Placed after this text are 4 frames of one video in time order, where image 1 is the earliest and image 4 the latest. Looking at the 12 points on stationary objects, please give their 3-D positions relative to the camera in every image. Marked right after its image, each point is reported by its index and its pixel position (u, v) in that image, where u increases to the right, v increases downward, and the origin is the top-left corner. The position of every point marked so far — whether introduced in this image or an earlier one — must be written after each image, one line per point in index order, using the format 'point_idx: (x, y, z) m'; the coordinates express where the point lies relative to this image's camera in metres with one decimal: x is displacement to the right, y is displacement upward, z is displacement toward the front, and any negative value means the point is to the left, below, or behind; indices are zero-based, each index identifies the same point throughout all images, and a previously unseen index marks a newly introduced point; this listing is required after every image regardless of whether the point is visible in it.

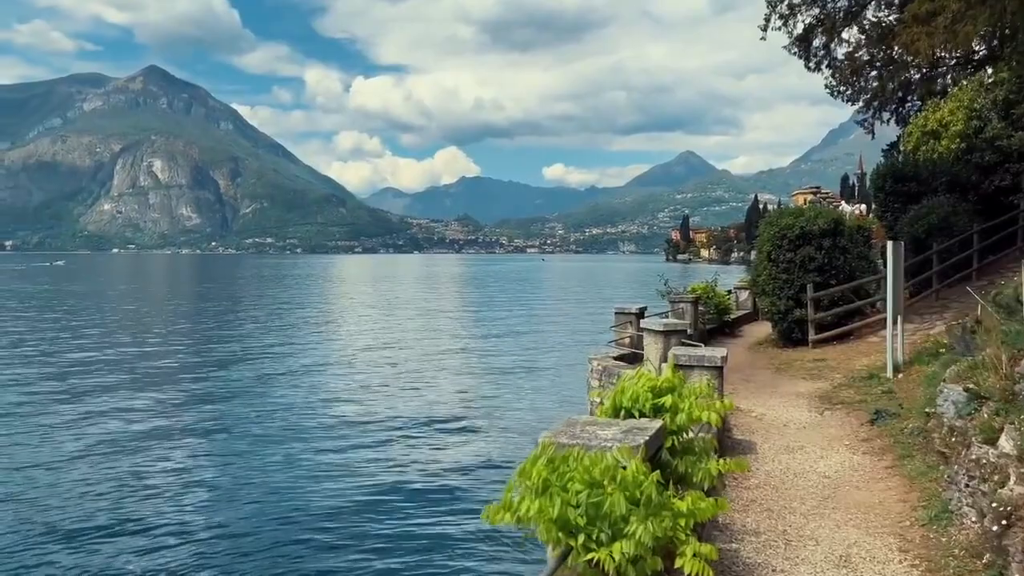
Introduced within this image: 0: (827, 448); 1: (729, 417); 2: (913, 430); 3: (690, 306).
0: (+2.7, -1.4, +7.5) m
1: (+2.2, -1.4, +8.9) m
2: (+3.4, -1.2, +7.3) m
3: (+3.5, -0.4, +16.9) m
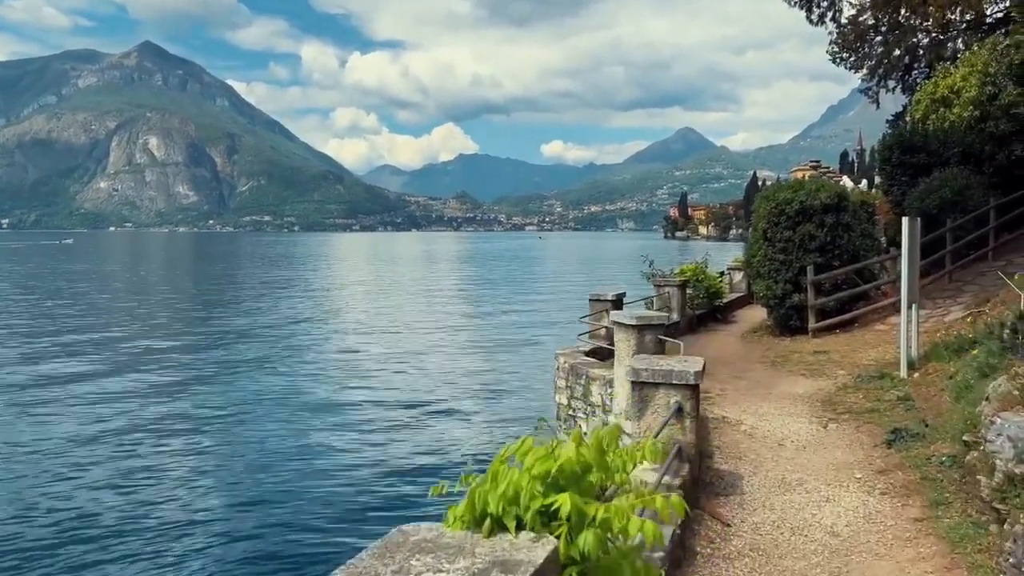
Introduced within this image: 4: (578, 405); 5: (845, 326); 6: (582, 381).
0: (+2.2, -1.3, +5.8) m
1: (+1.7, -1.2, +7.2) m
2: (+2.9, -1.2, +5.7) m
3: (+2.9, -0.1, +15.3) m
4: (+0.8, -1.4, +10.0) m
5: (+5.6, -0.6, +14.4) m
6: (+0.8, -1.1, +9.9) m
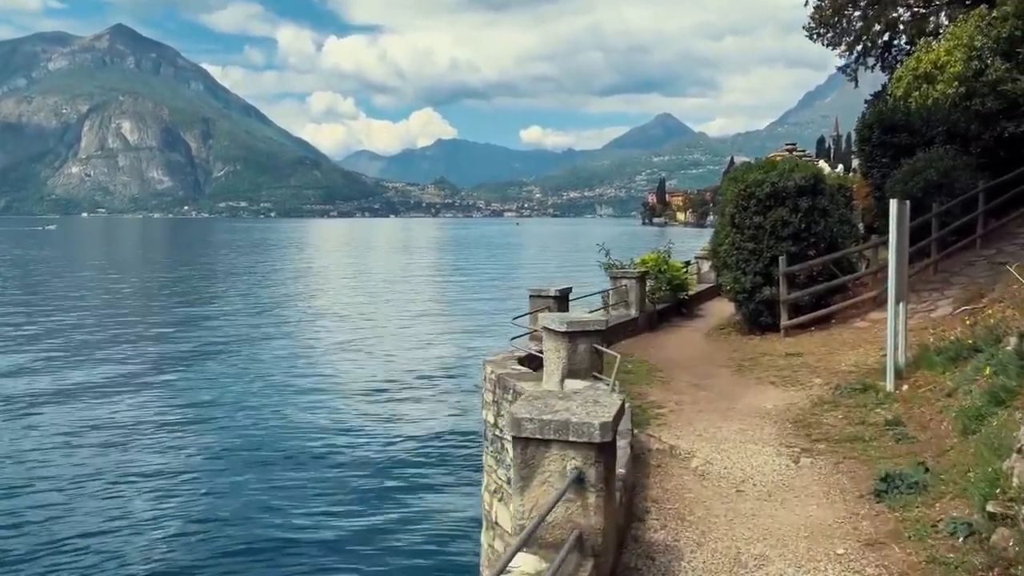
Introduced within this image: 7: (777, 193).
0: (+1.4, -1.4, +4.2) m
1: (+0.9, -1.3, +5.6) m
2: (+2.1, -1.2, +4.1) m
3: (+2.0, +0.1, +13.6) m
4: (-0.1, -1.3, +8.4) m
5: (+4.6, -0.5, +12.9) m
6: (0.0, -1.0, +8.3) m
7: (+4.0, +1.4, +12.8) m
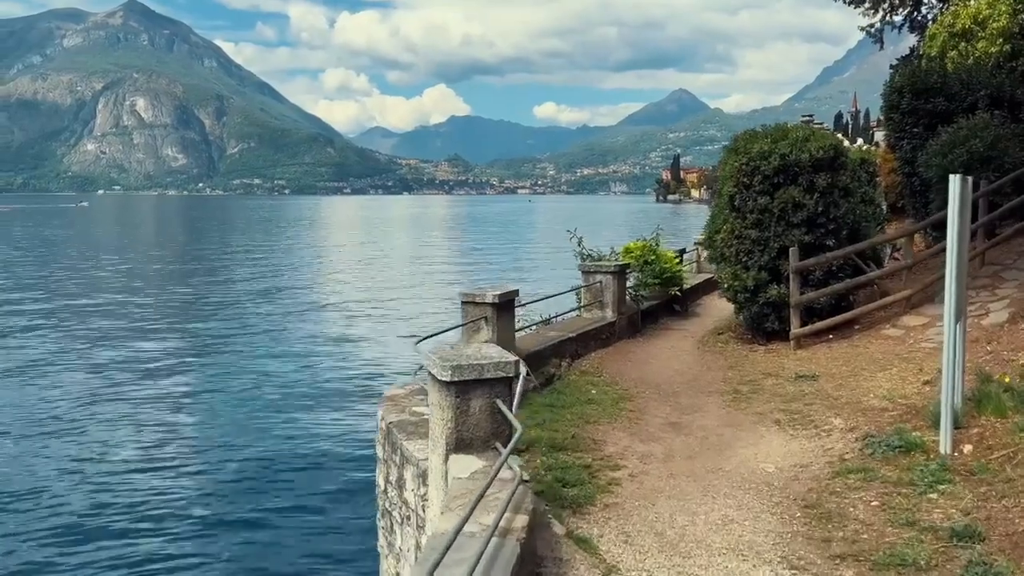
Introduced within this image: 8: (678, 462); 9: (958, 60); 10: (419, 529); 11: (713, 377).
0: (+0.6, -1.6, +1.7) m
1: (+0.1, -1.4, +3.2) m
2: (+1.3, -1.4, +1.6) m
3: (+1.3, +0.1, +11.1) m
4: (-0.8, -1.4, +5.9) m
5: (+4.0, -0.5, +10.4) m
6: (-0.8, -1.1, +5.8) m
7: (+3.3, +1.4, +10.2) m
8: (+1.3, -1.3, +6.4) m
9: (+7.8, +4.0, +14.8) m
10: (-0.6, -1.5, +5.3) m
11: (+2.1, -0.9, +9.1) m
